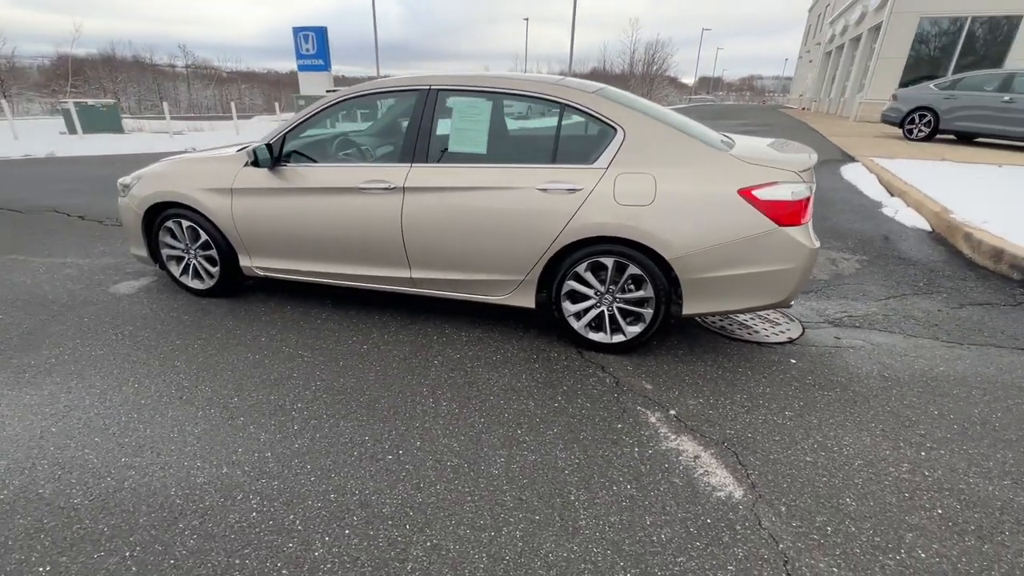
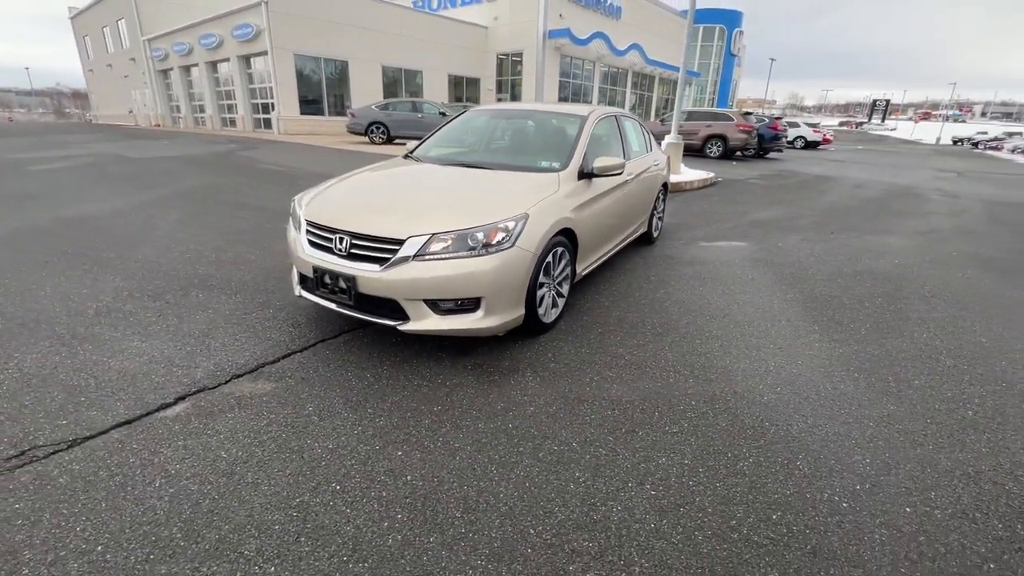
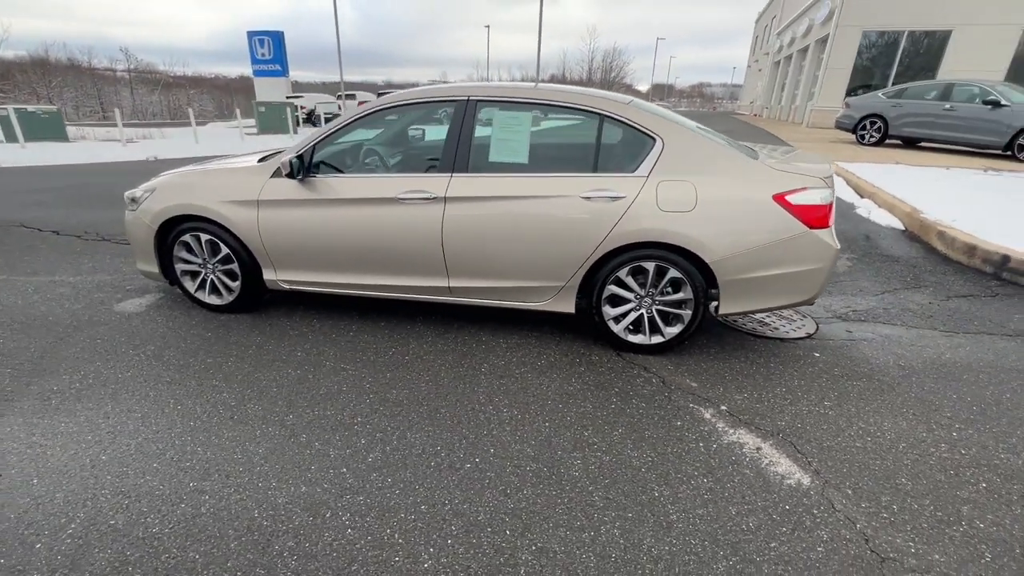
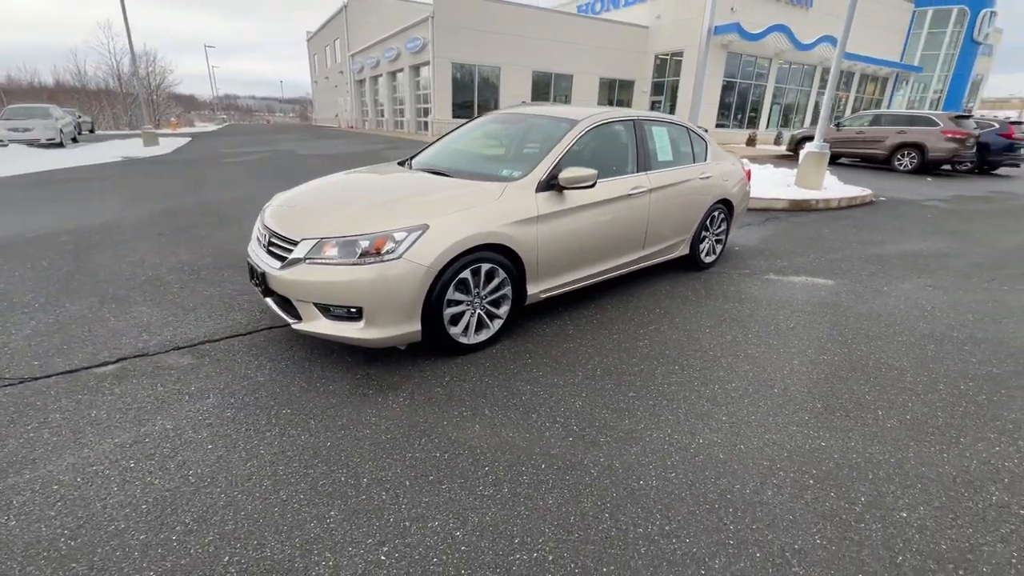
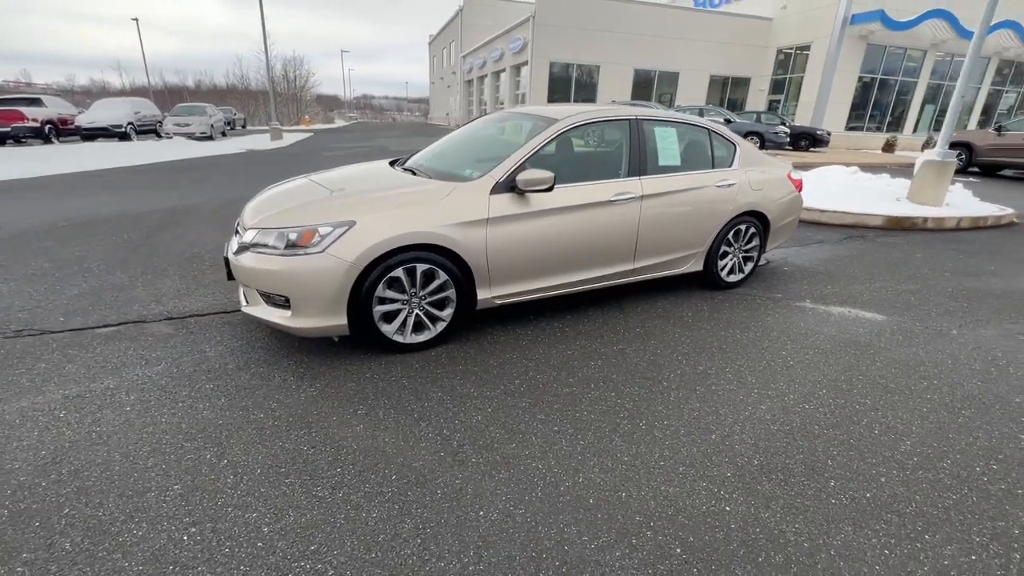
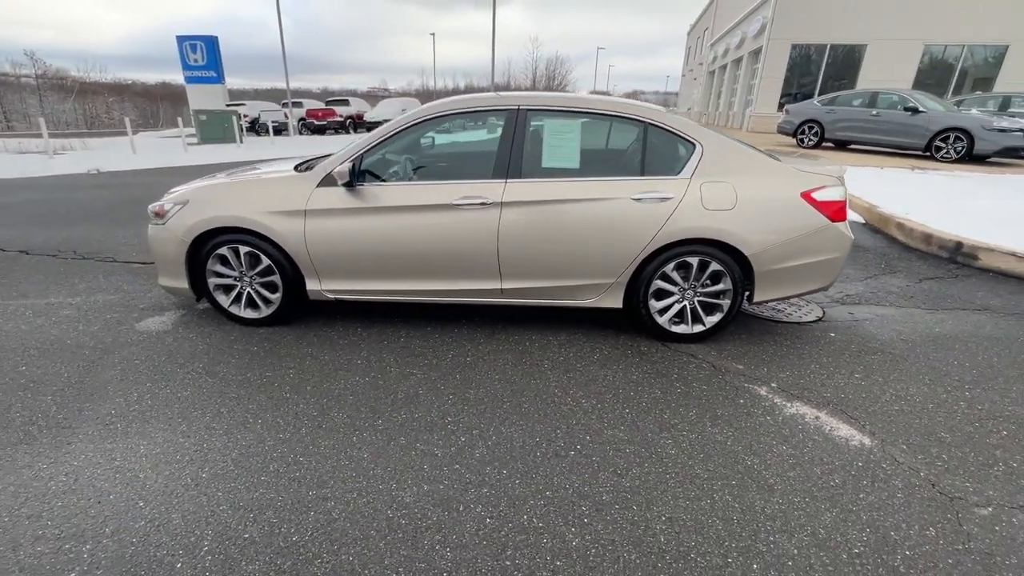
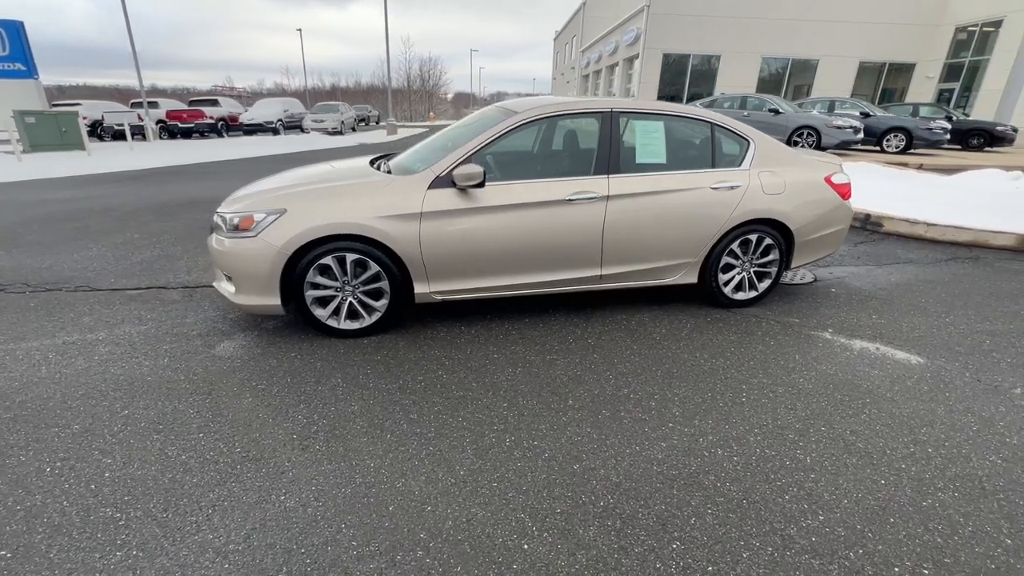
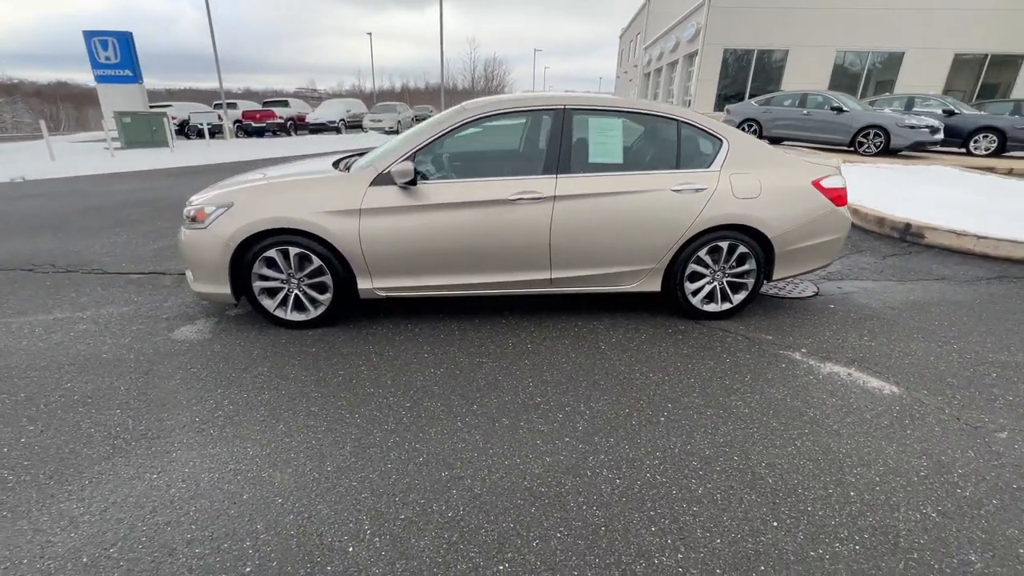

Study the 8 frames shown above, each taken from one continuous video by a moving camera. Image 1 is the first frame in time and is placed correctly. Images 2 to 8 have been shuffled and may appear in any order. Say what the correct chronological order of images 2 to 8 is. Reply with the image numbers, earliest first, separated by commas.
3, 6, 8, 7, 5, 4, 2
